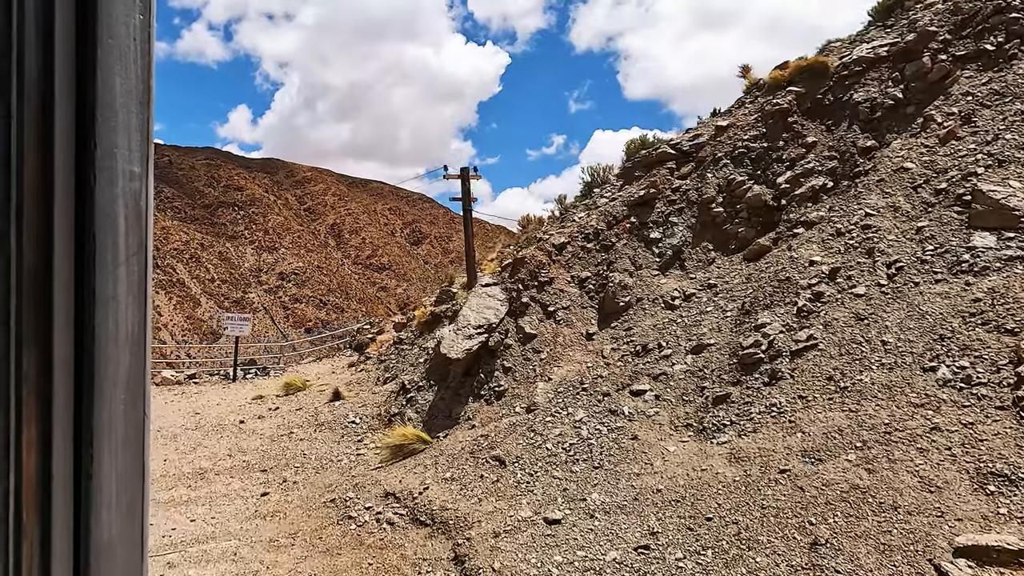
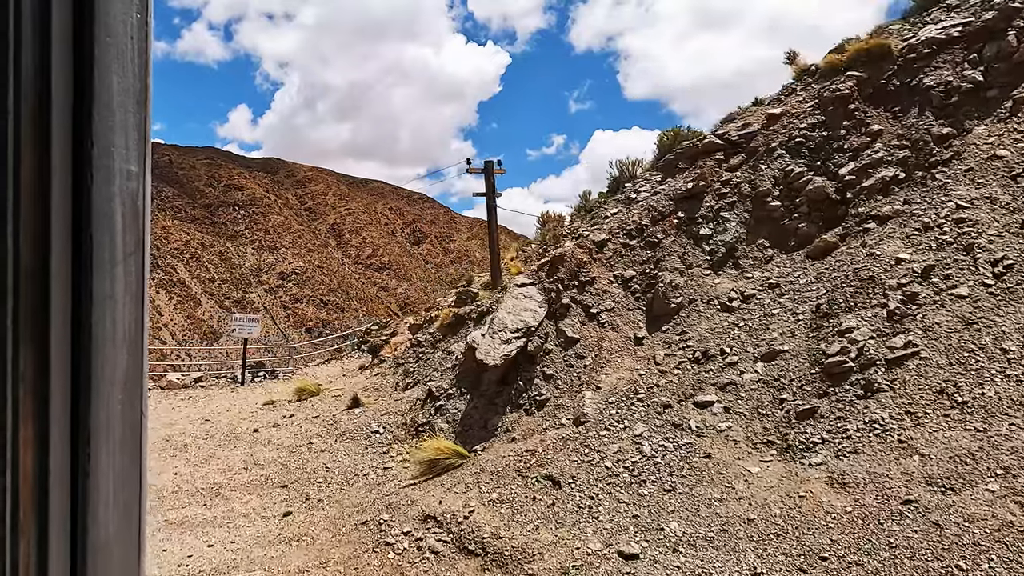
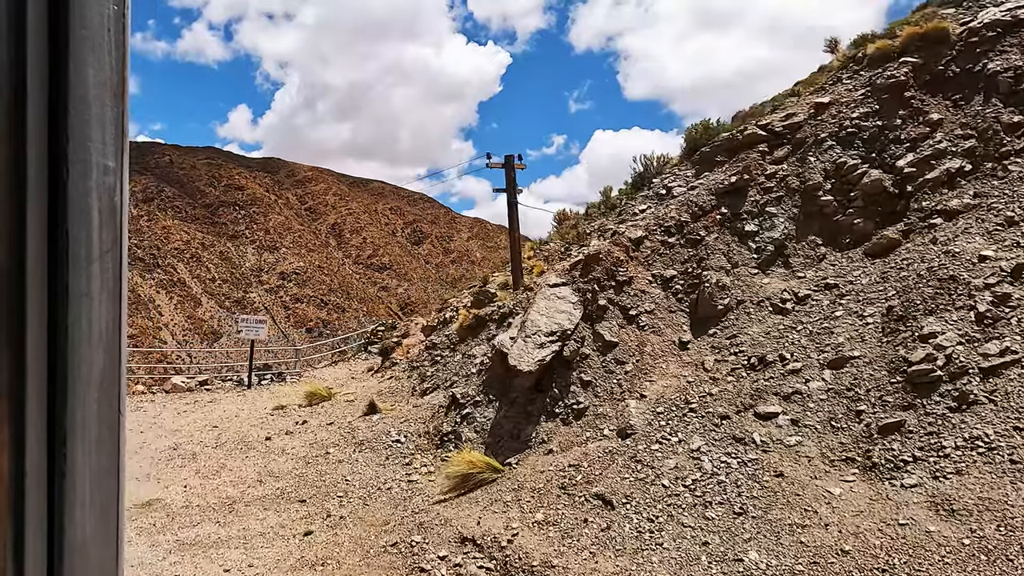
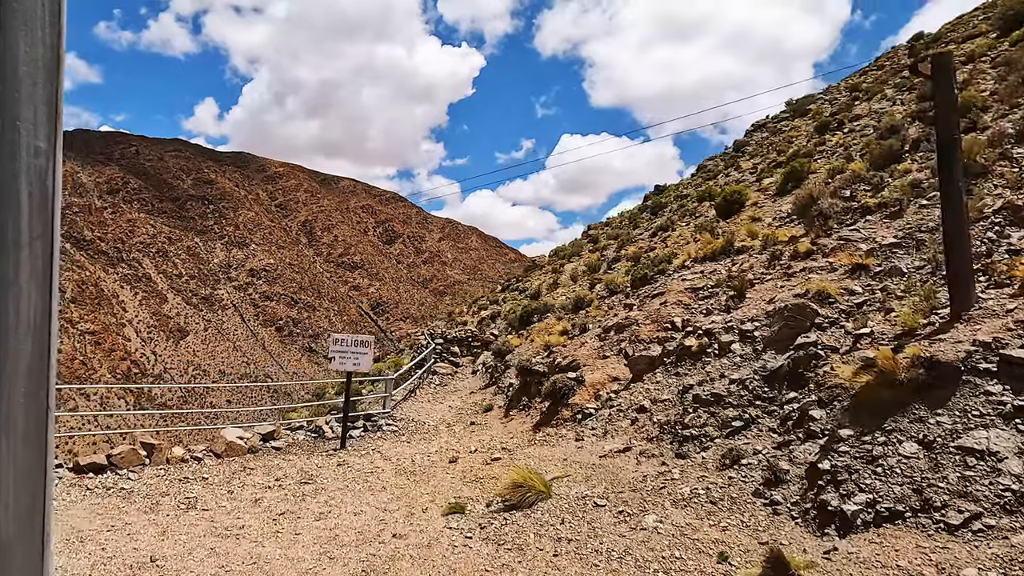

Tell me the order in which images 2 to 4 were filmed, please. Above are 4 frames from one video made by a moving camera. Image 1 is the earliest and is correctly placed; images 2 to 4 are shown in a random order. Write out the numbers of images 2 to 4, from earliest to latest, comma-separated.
2, 3, 4
